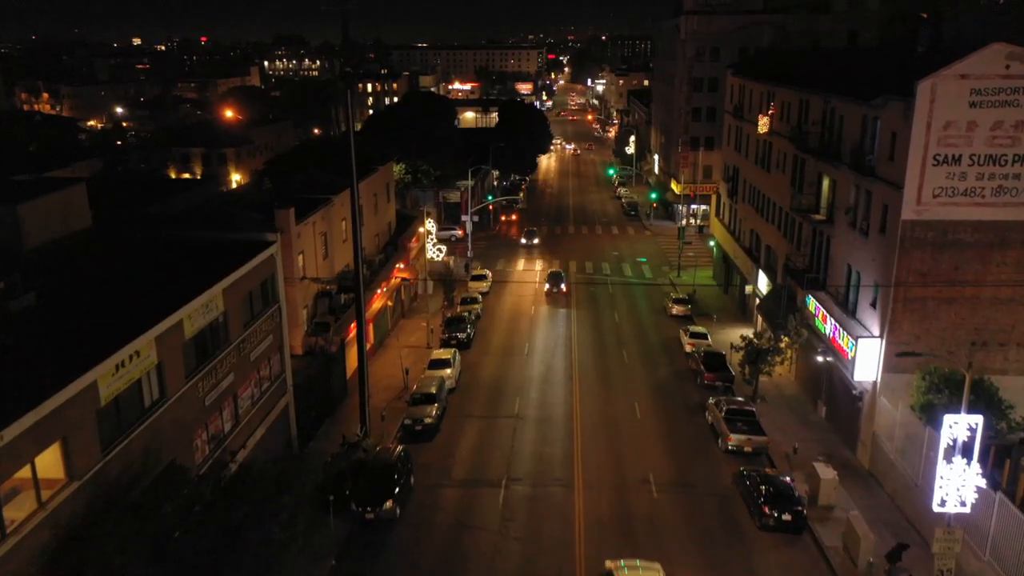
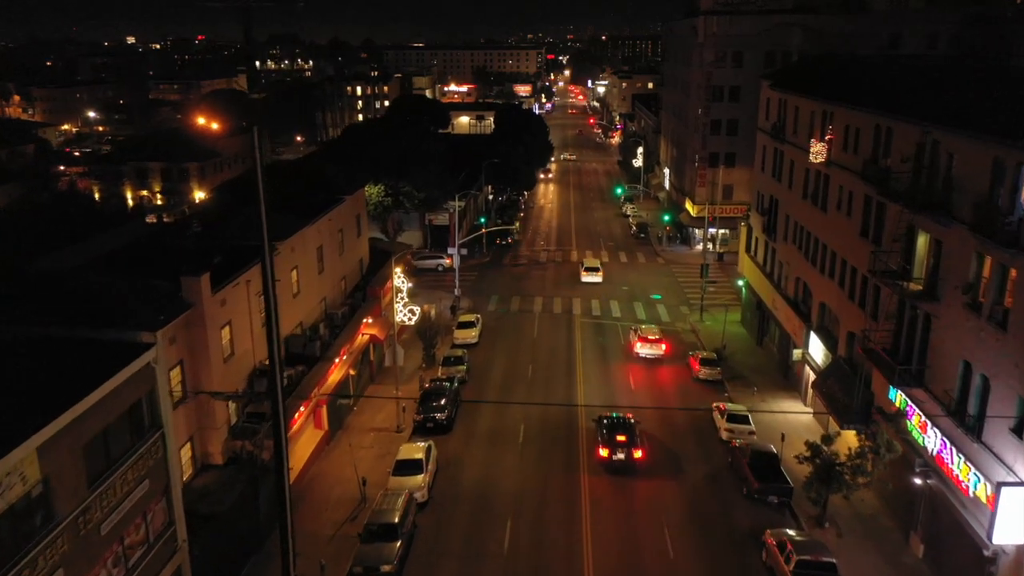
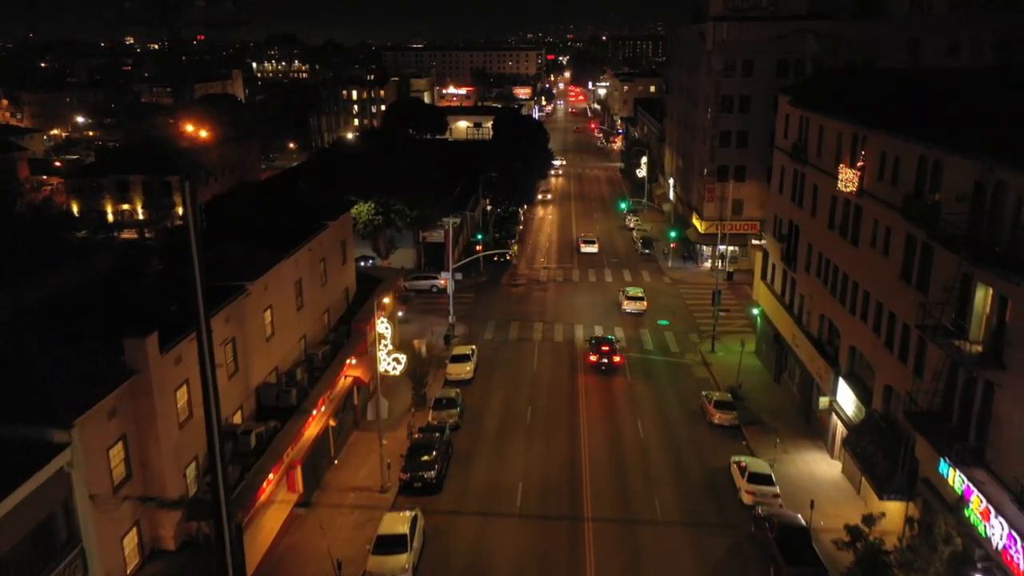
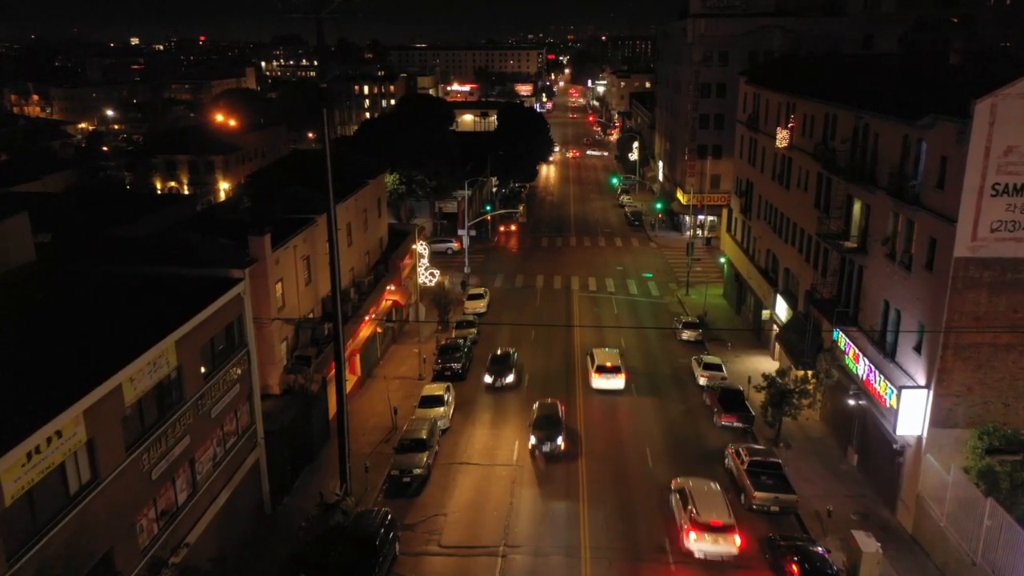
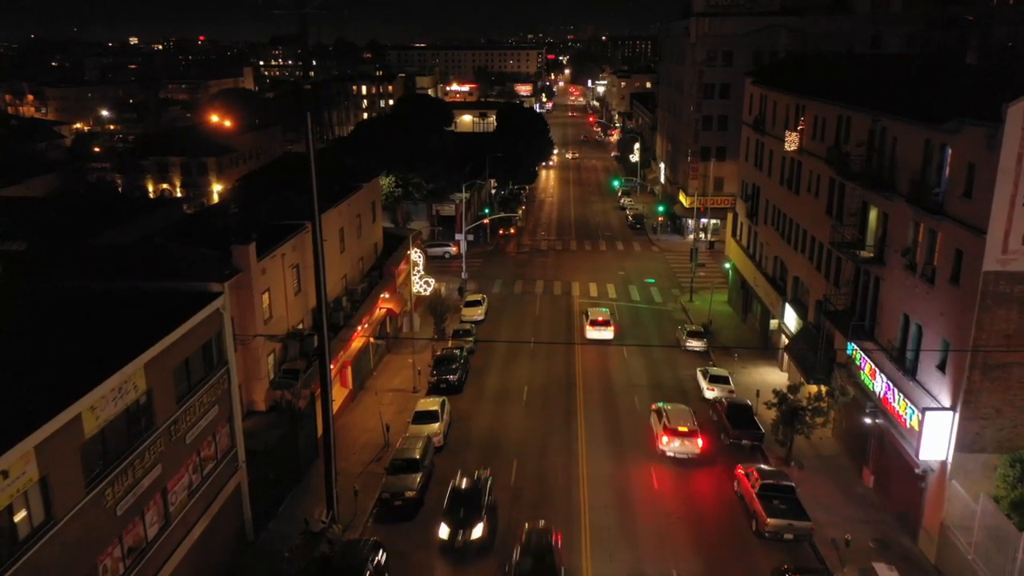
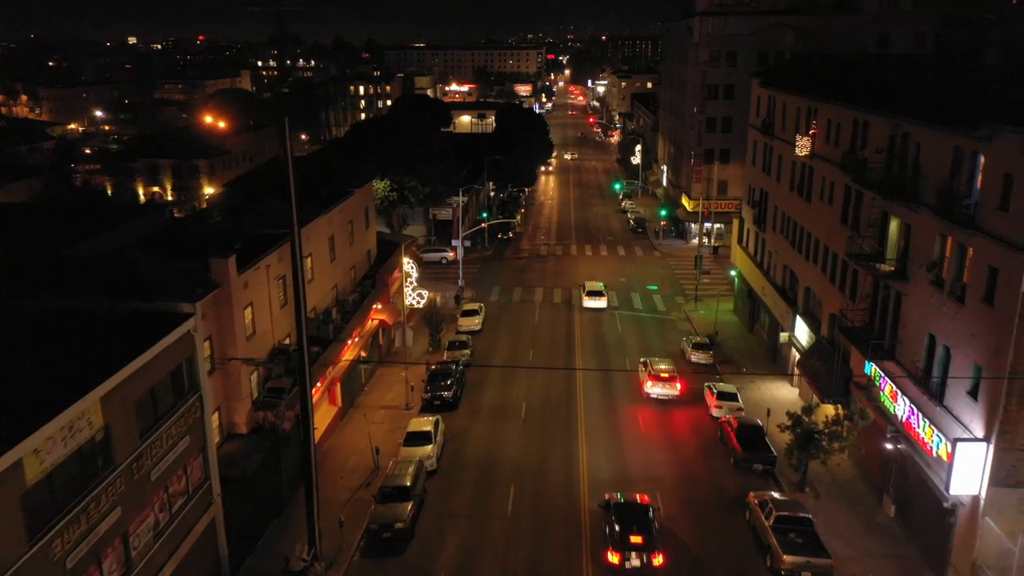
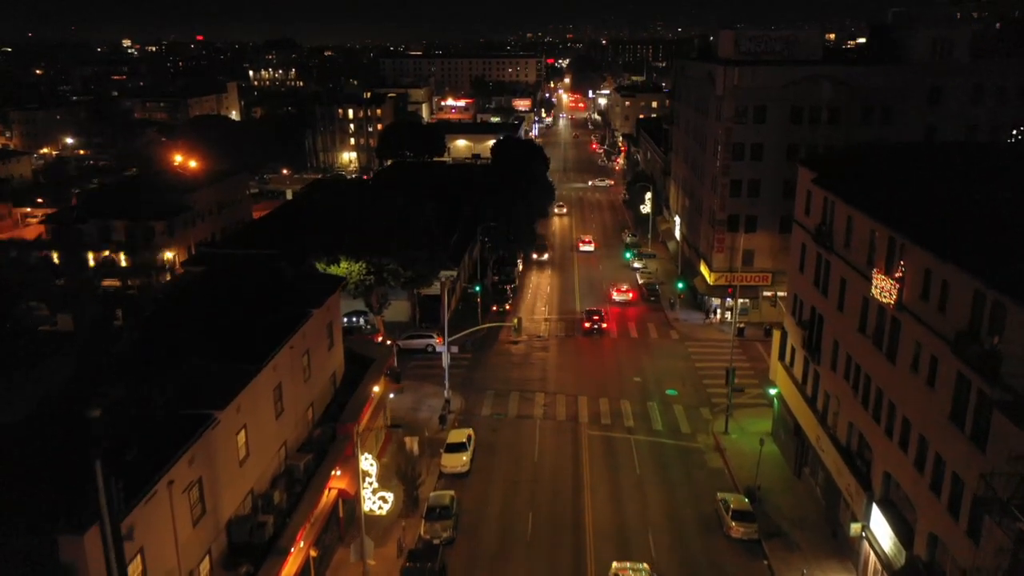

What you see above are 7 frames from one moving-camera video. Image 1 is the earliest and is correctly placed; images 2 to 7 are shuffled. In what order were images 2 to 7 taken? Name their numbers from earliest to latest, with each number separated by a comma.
4, 5, 6, 2, 3, 7
